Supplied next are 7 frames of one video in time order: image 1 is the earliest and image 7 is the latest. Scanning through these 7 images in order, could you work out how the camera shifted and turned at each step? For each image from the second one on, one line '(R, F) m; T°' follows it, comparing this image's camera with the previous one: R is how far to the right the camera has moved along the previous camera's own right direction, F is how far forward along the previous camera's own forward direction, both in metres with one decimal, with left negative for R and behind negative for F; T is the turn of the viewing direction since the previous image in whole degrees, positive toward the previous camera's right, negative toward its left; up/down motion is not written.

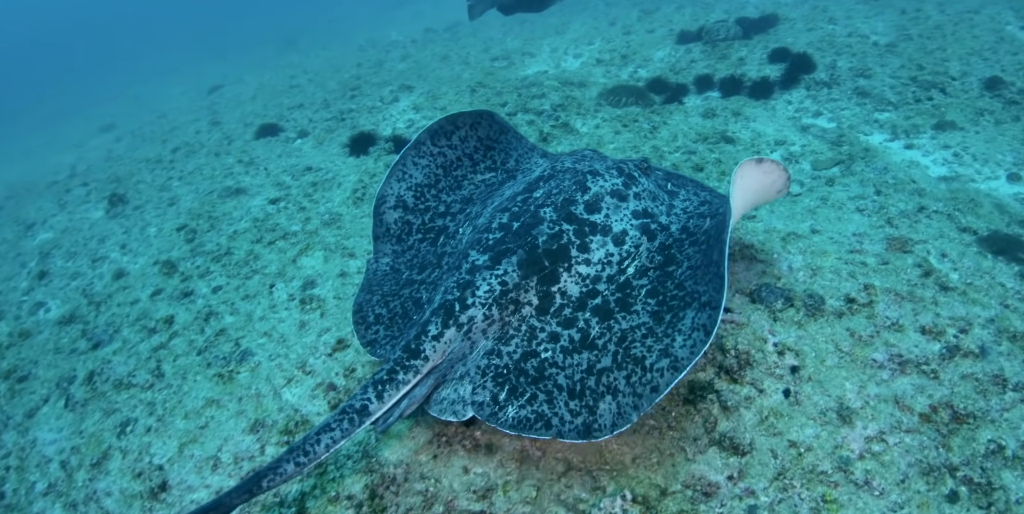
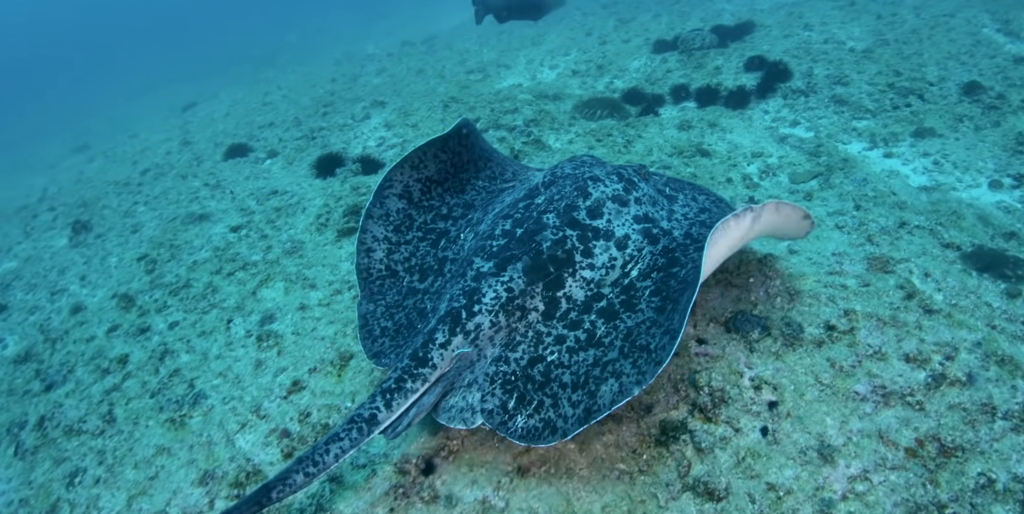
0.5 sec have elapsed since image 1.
(+0.2, +0.3) m; +1°
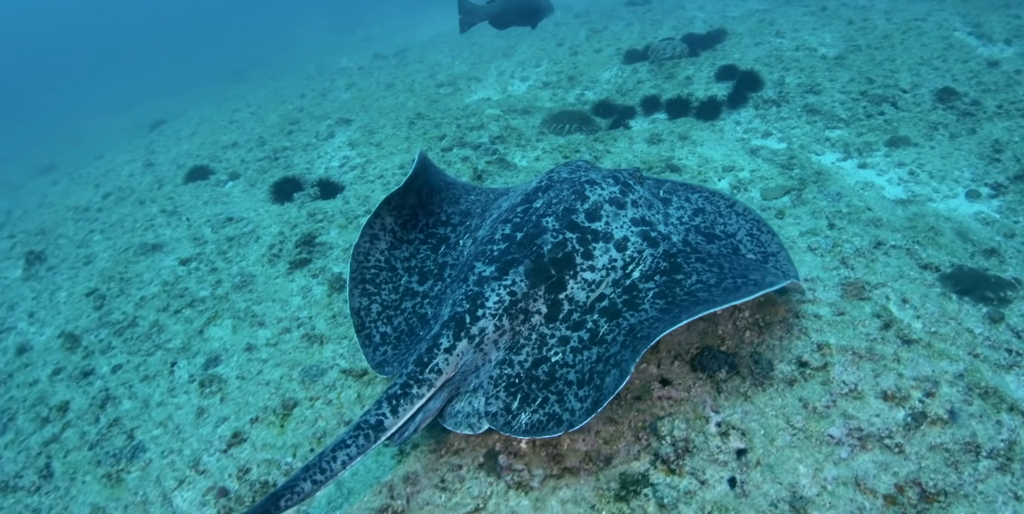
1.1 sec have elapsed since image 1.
(+0.3, +0.3) m; +1°
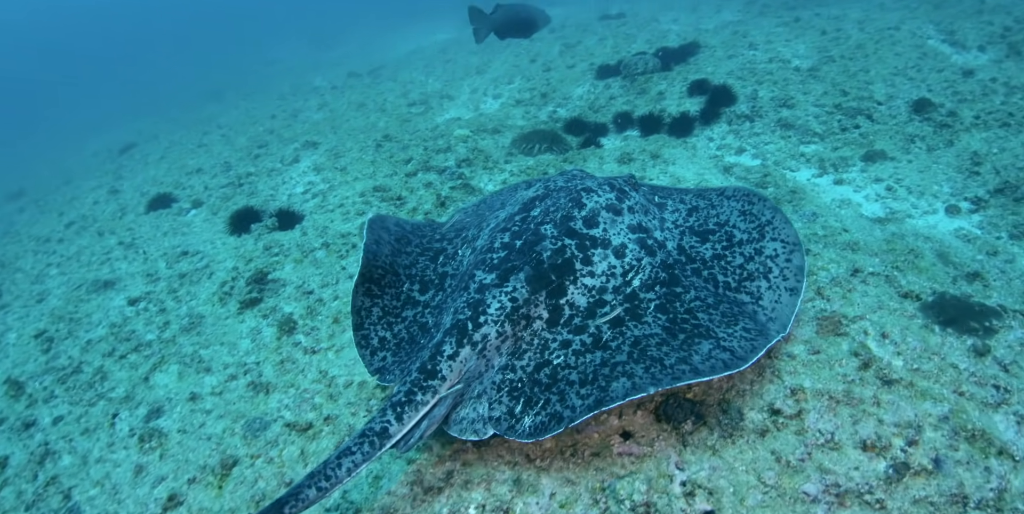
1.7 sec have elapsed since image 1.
(+0.3, +0.3) m; +1°
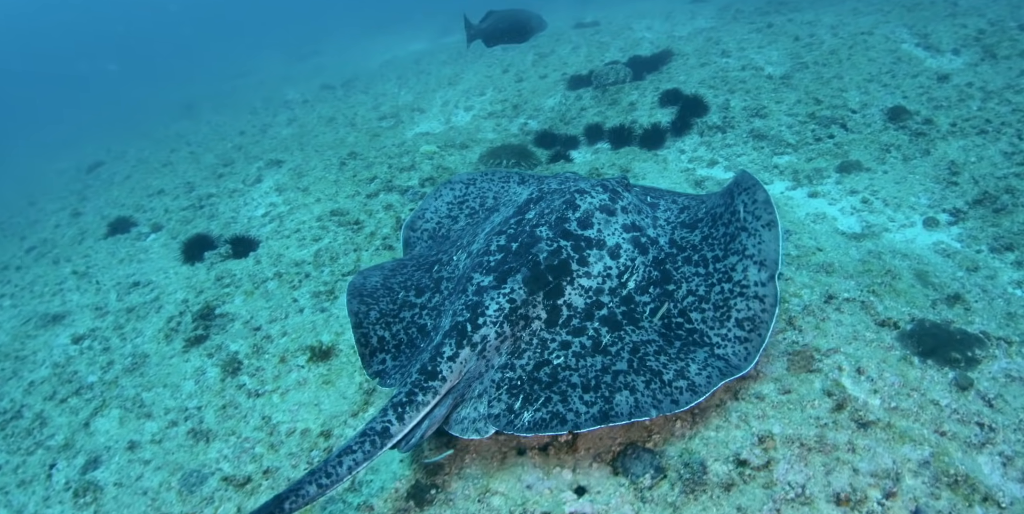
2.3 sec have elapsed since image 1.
(+0.3, +0.3) m; +1°
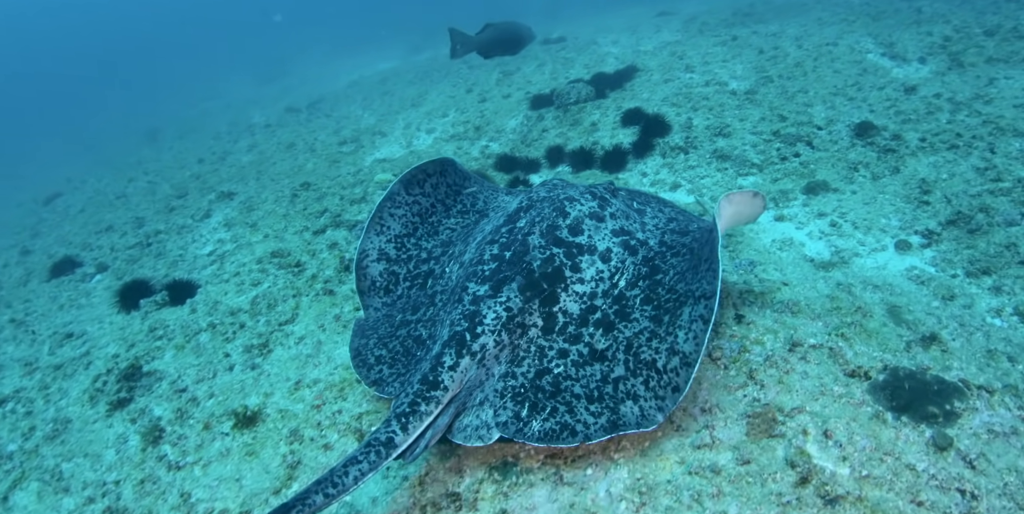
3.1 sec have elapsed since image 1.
(+0.4, +0.4) m; +1°
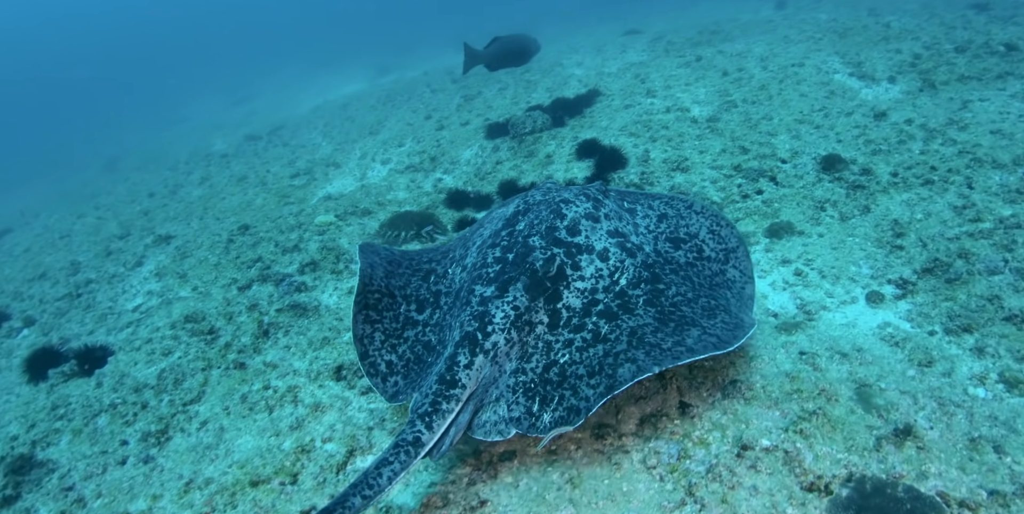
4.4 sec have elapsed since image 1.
(+0.6, +0.6) m; +1°
